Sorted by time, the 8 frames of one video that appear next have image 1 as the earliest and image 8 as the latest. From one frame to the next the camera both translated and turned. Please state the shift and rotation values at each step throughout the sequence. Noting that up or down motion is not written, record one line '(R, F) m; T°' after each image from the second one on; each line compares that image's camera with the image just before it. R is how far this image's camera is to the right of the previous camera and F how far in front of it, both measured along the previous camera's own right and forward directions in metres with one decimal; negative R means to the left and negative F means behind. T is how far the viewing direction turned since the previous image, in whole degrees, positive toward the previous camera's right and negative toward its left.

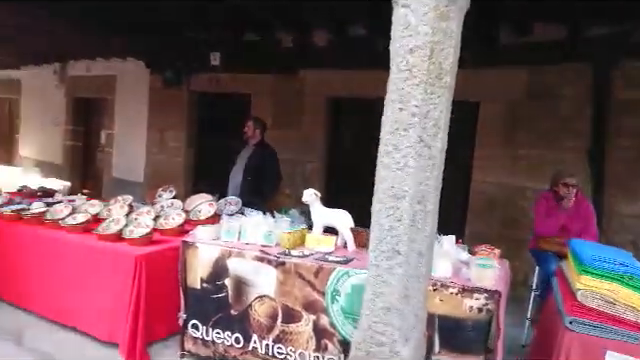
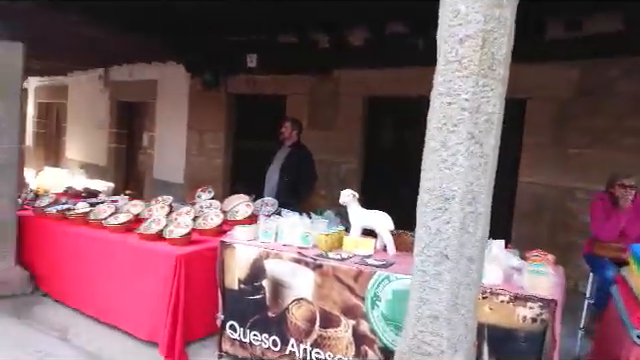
(0.0, +0.1) m; -5°
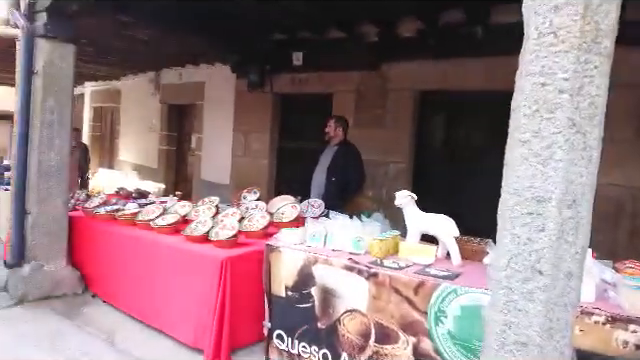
(-0.1, +0.2) m; -6°
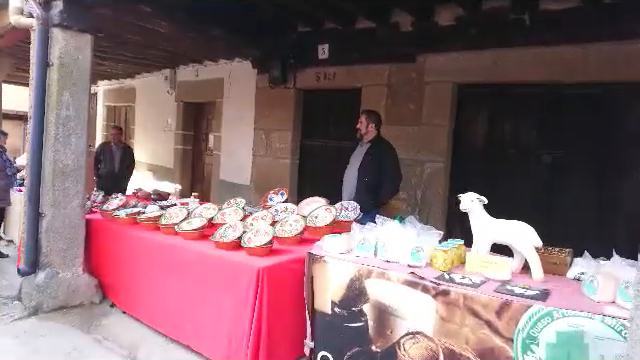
(-0.2, +0.3) m; -1°
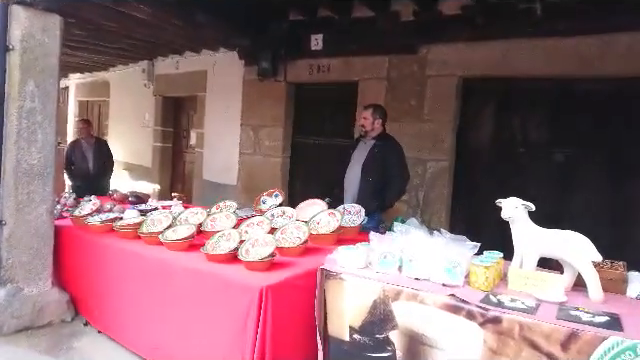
(-0.2, +0.3) m; +3°
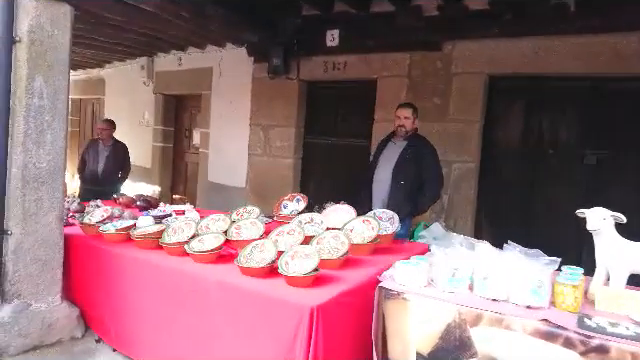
(-0.3, +0.2) m; +1°
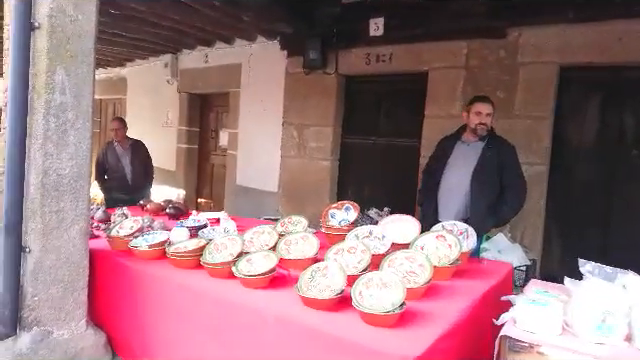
(-0.3, +0.4) m; -2°
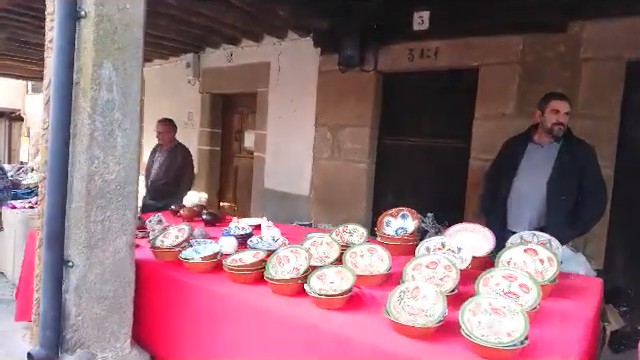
(-0.3, +0.2) m; -1°
